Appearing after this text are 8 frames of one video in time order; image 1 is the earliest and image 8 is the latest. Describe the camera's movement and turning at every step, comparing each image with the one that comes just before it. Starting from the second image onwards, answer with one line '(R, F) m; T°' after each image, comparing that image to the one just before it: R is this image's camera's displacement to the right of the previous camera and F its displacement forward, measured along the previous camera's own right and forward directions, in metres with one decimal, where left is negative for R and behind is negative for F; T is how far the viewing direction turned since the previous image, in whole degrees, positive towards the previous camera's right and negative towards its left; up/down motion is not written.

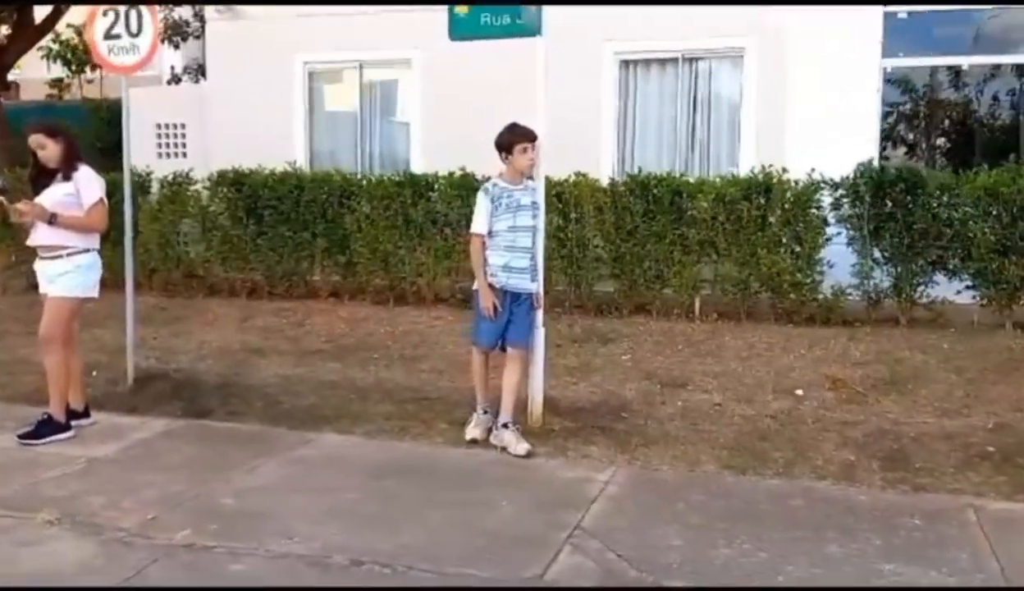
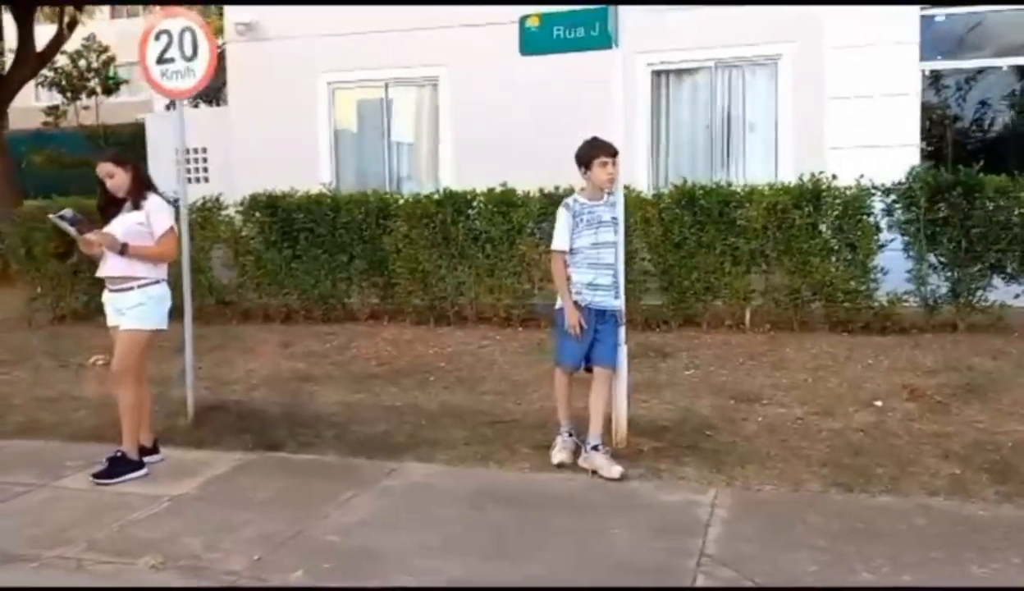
(-0.6, +0.2) m; +1°
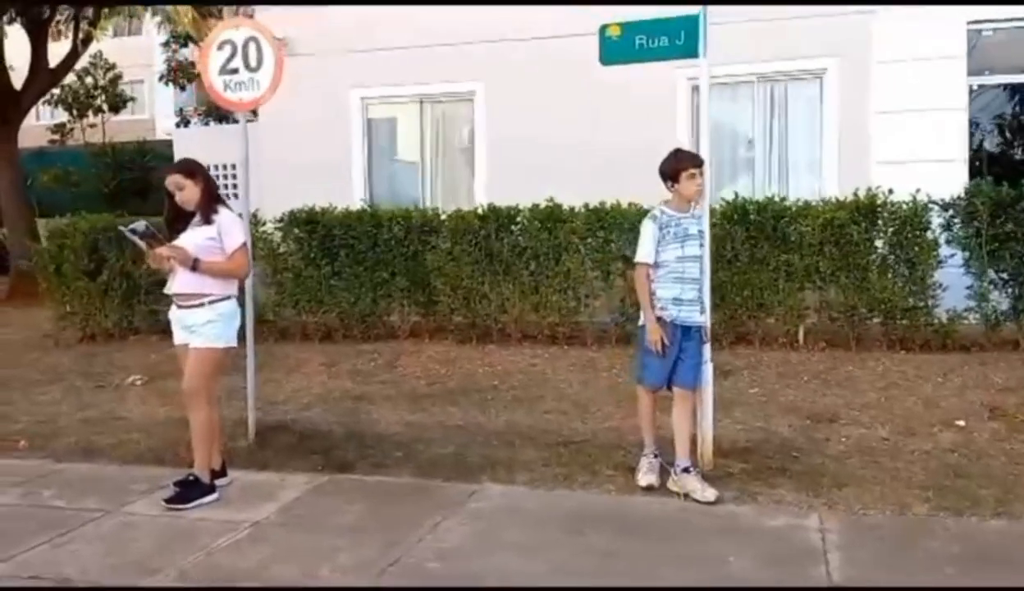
(-0.6, +0.2) m; 0°
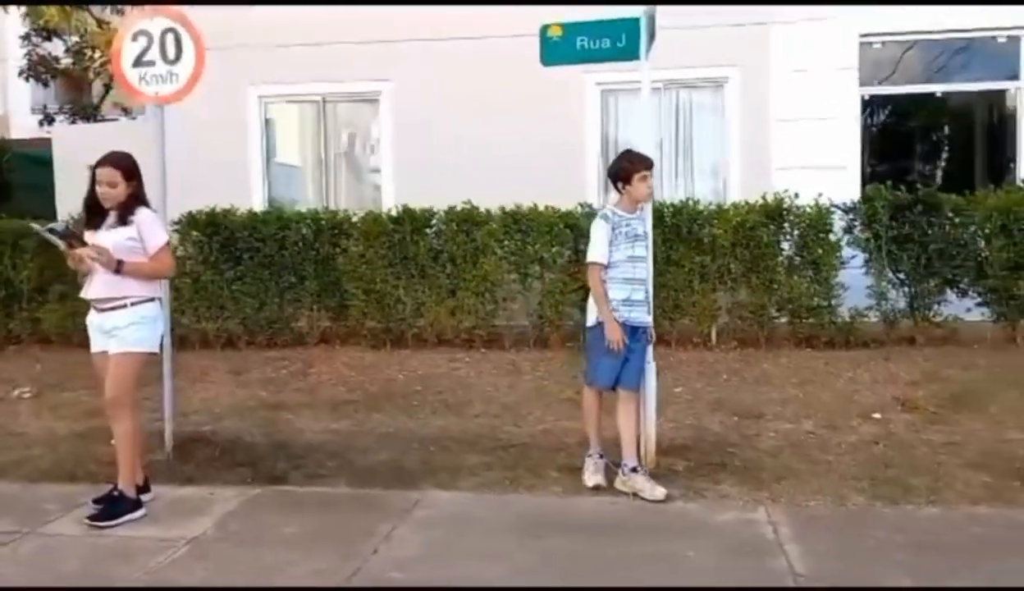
(-0.4, +0.1) m; +8°
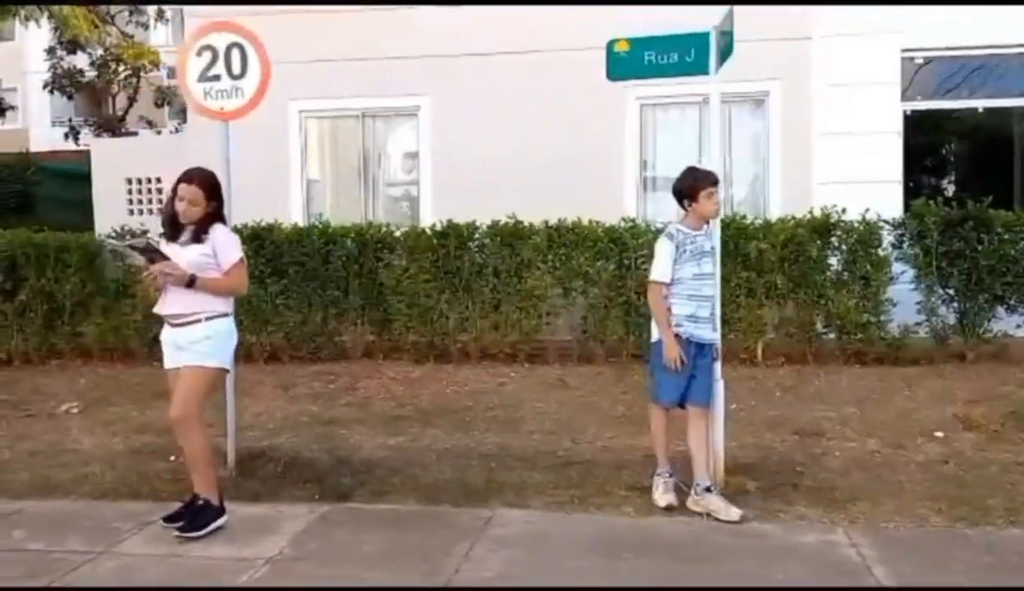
(-0.4, 0.0) m; -1°
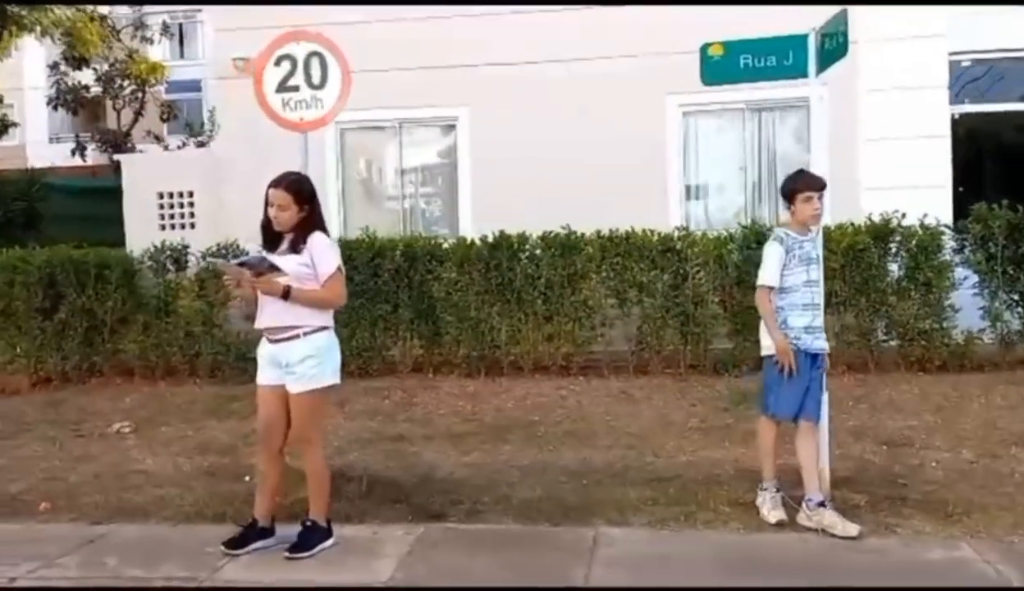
(-0.6, +0.2) m; 0°
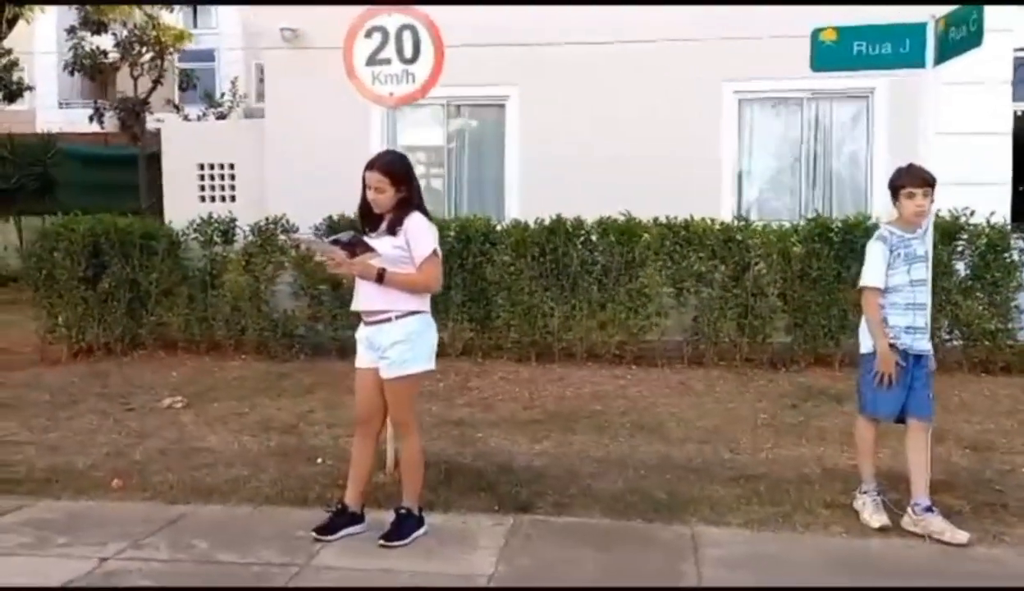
(-0.6, +0.2) m; 0°
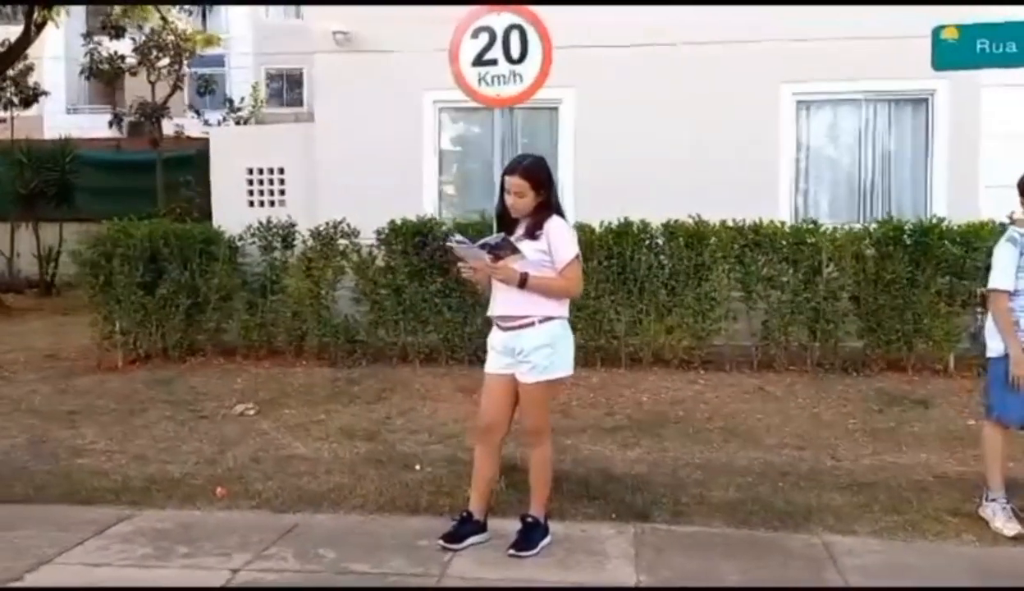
(-0.7, +0.1) m; 0°
